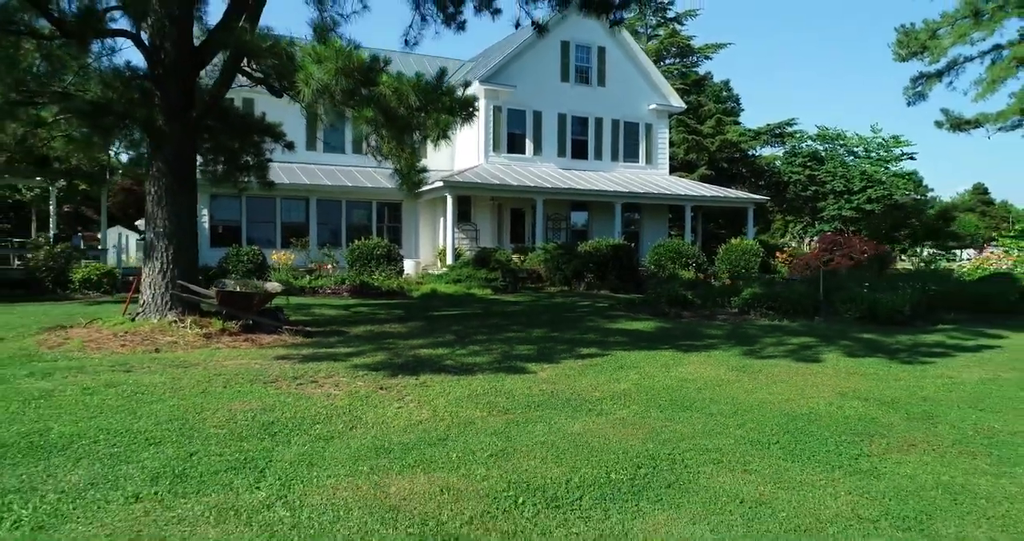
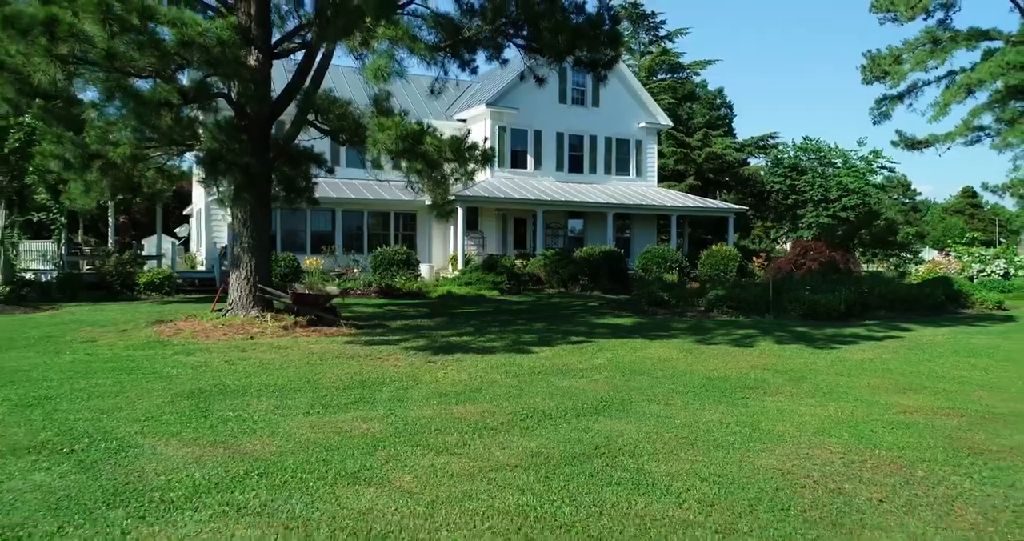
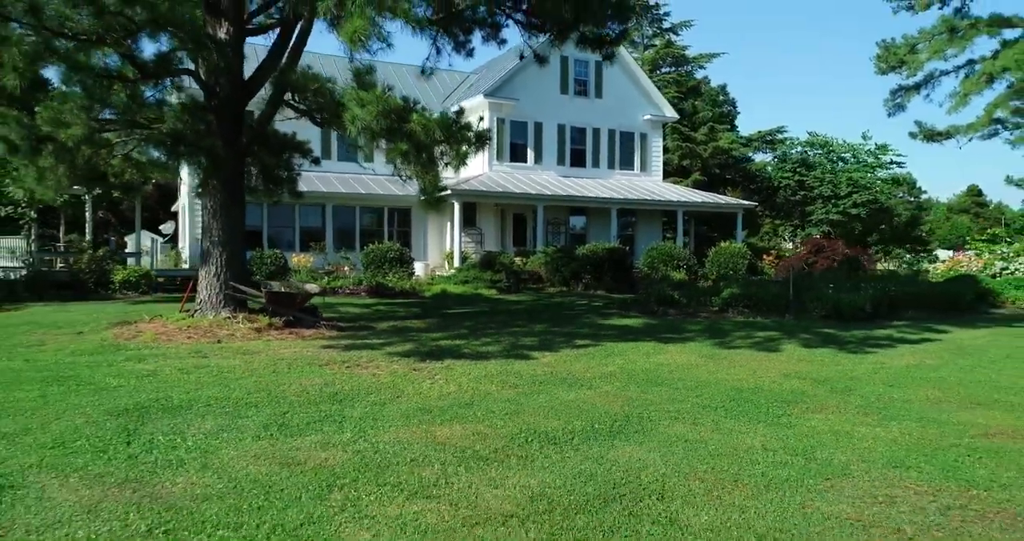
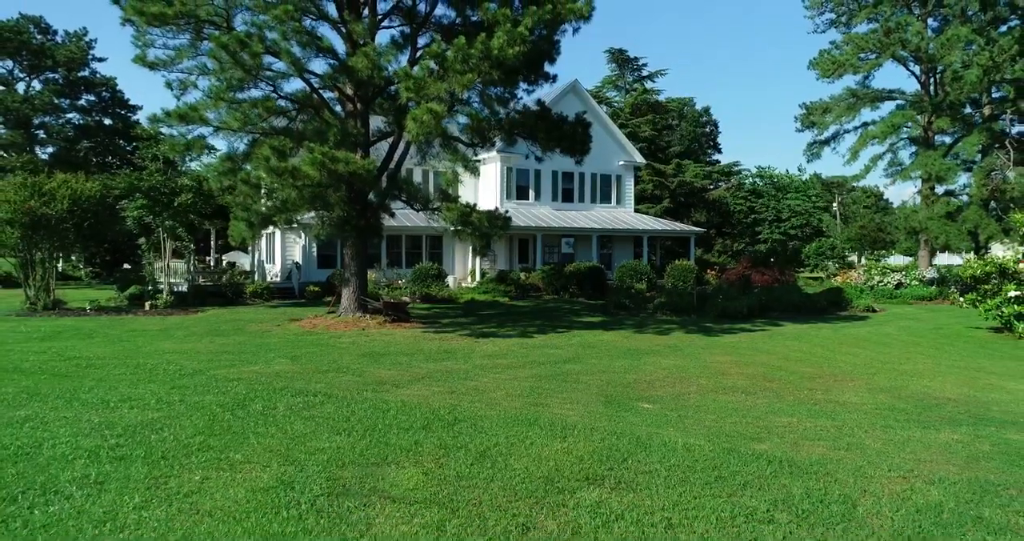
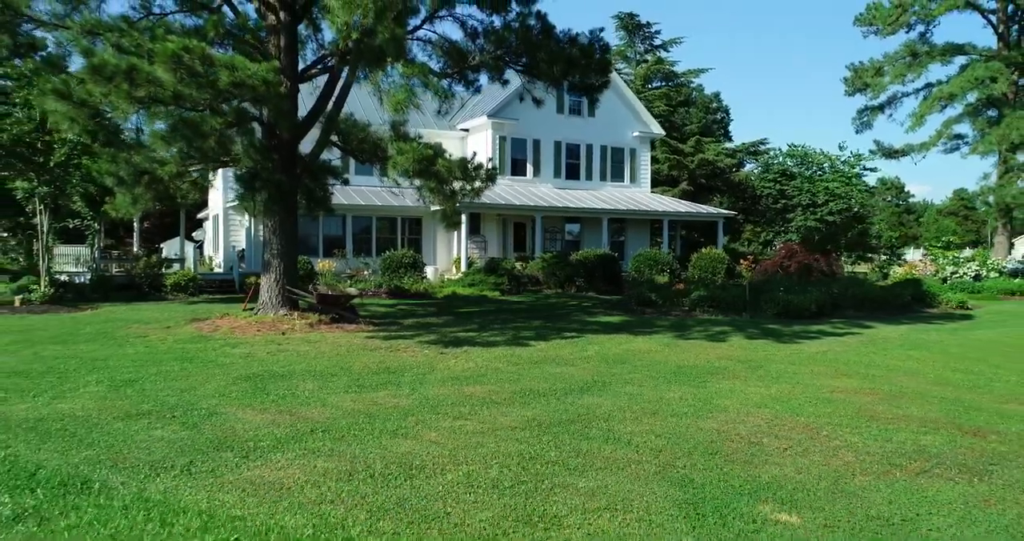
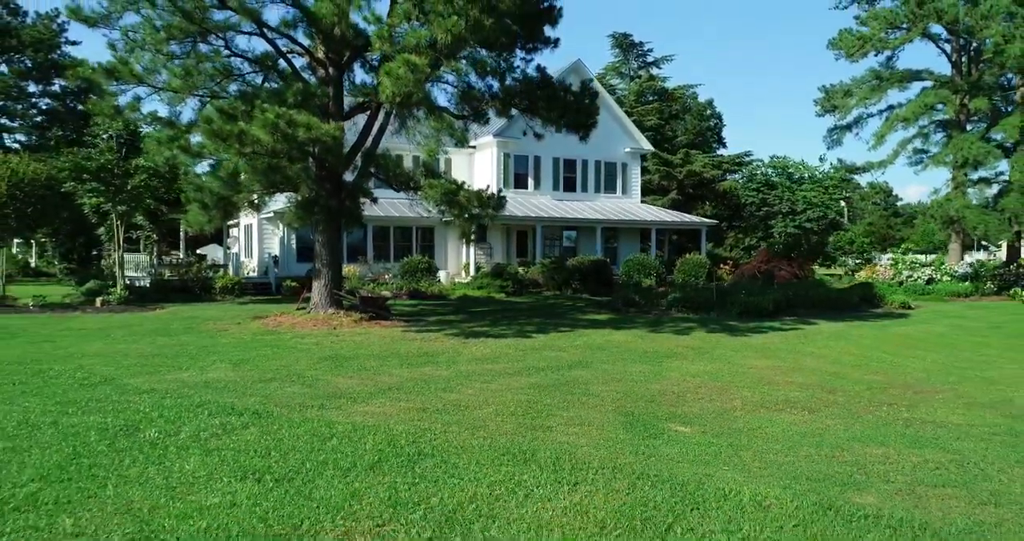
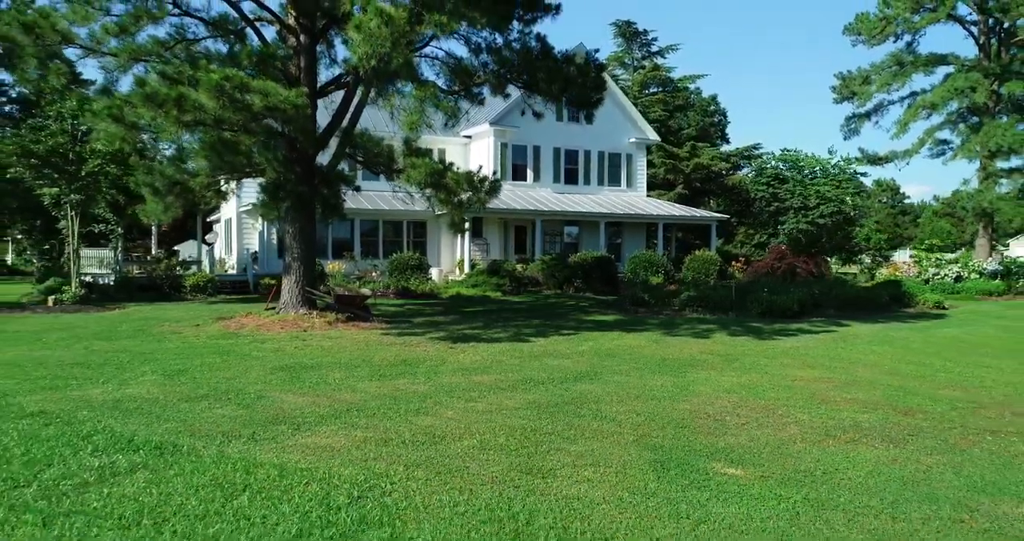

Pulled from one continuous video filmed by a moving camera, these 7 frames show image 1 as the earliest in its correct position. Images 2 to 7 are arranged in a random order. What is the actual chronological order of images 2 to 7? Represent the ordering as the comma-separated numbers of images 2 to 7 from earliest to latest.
3, 2, 5, 7, 6, 4
